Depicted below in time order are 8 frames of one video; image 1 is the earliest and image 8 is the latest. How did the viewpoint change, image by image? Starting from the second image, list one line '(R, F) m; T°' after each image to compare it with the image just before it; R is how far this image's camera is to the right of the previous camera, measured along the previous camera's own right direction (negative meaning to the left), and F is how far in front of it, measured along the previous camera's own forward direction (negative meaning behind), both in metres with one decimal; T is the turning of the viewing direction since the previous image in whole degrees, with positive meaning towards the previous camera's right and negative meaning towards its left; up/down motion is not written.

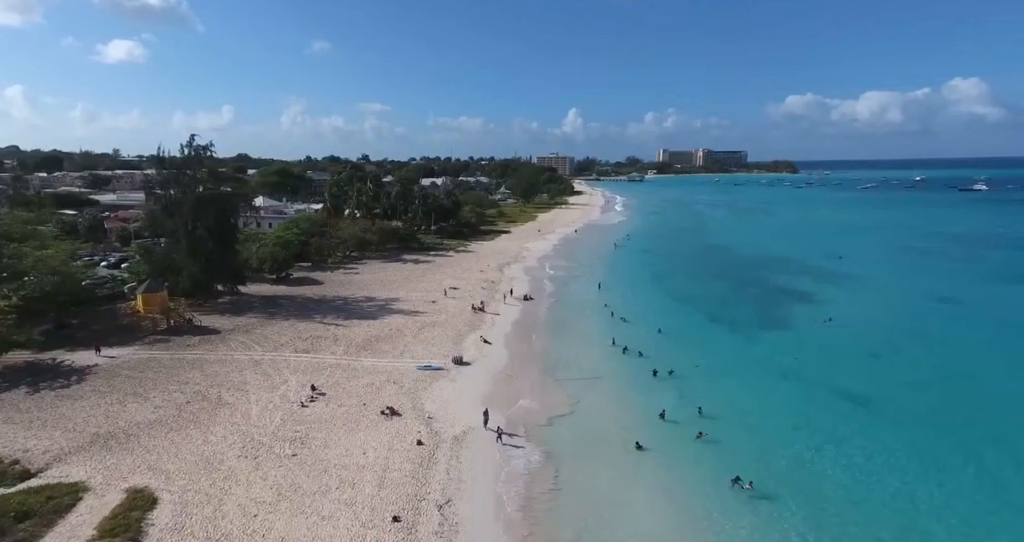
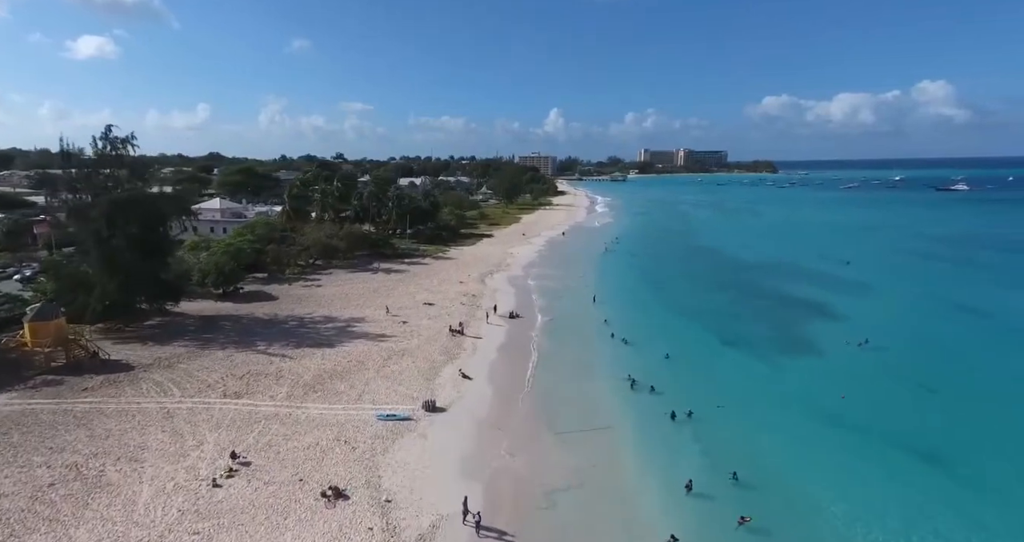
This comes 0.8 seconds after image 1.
(-0.1, +5.0) m; +2°
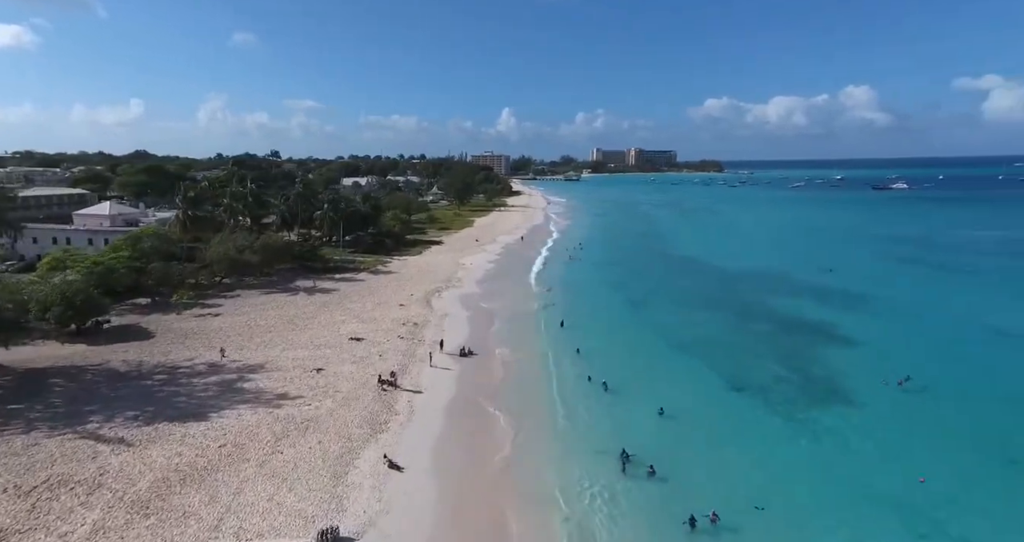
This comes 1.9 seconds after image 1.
(+0.2, +7.3) m; +5°
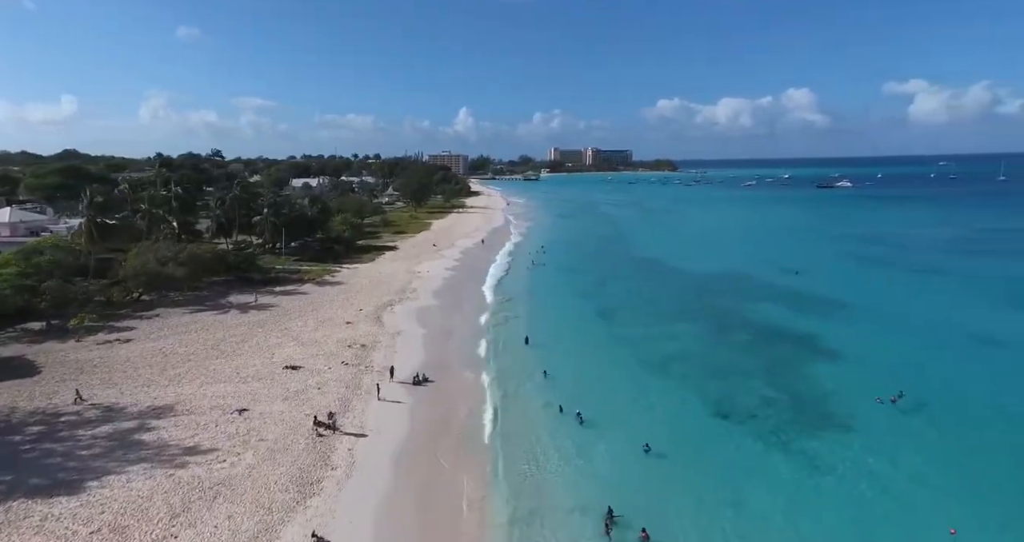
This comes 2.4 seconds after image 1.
(0.0, +3.3) m; +4°
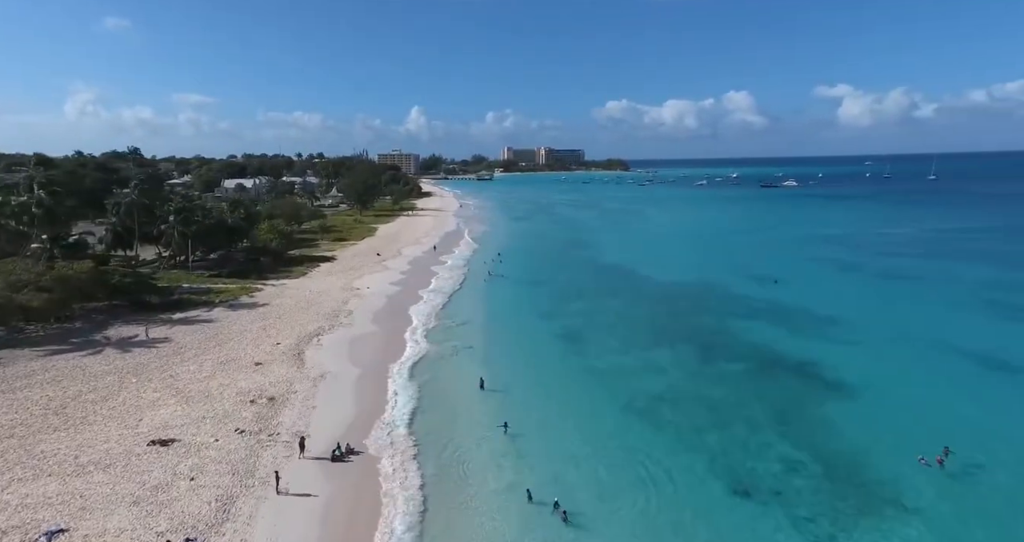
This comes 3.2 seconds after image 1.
(+0.1, +5.9) m; +5°
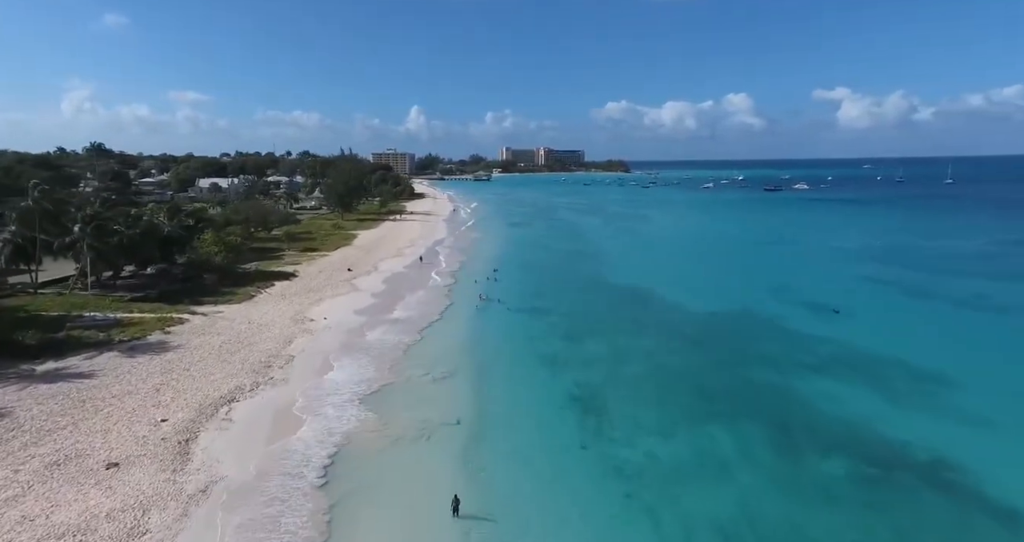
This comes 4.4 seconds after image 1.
(+0.2, +8.7) m; 0°
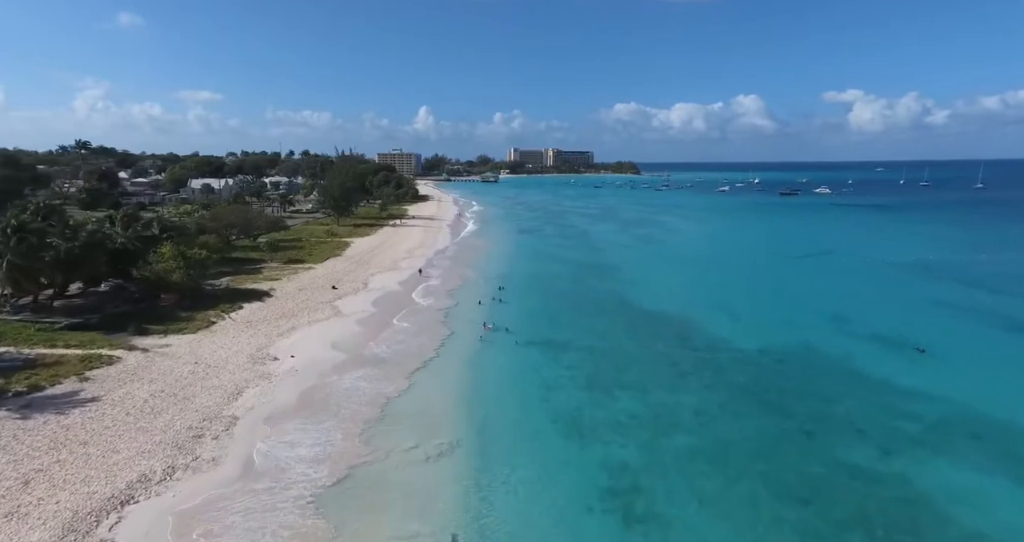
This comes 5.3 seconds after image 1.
(-0.1, +6.3) m; -1°
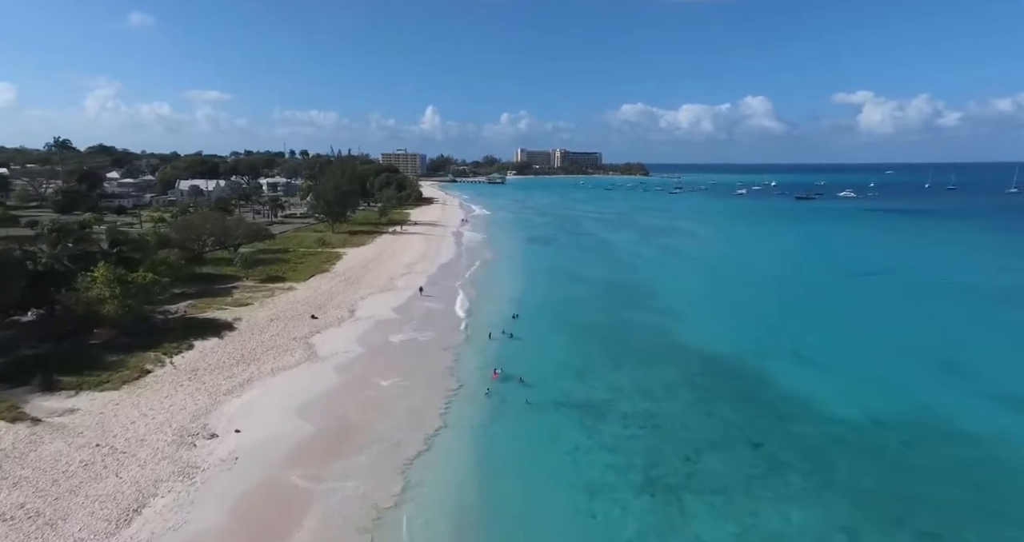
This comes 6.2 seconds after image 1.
(-0.7, +7.3) m; -1°
